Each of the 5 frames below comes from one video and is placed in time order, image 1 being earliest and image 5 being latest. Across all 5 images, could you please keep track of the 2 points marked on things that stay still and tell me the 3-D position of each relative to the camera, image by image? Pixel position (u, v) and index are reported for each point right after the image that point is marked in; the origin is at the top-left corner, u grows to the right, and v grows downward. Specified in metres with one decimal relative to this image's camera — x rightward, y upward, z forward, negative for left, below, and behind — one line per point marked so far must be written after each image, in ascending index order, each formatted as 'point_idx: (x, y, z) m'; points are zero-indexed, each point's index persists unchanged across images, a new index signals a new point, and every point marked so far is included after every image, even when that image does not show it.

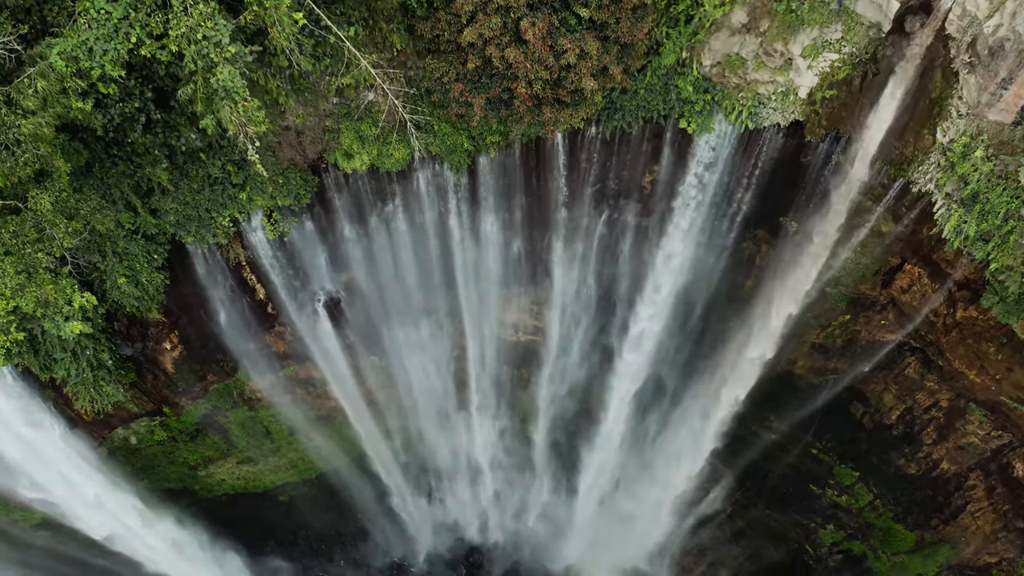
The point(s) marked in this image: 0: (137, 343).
0: (-6.7, -1.0, +10.4) m
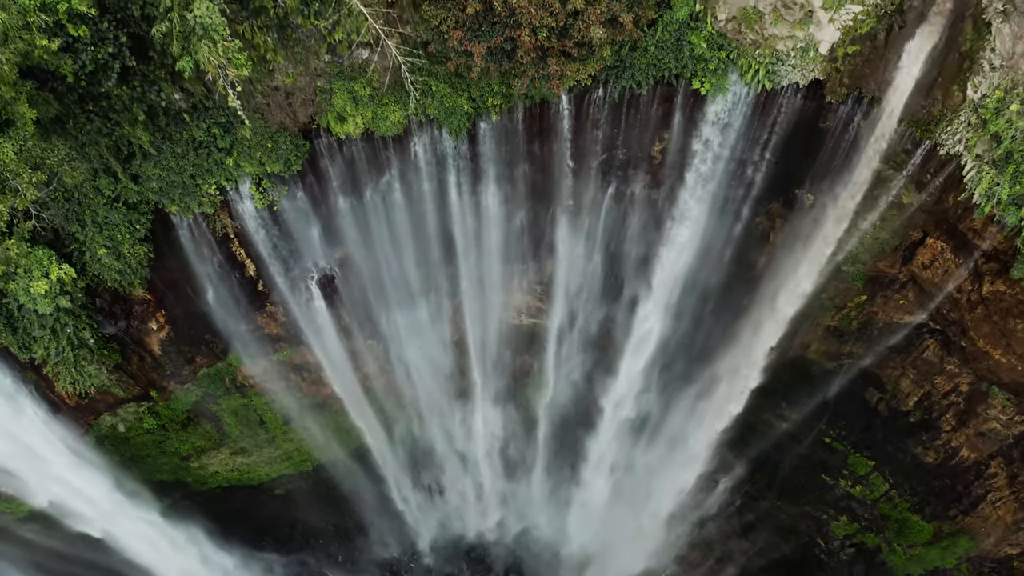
0: (-6.6, -0.6, +9.9) m
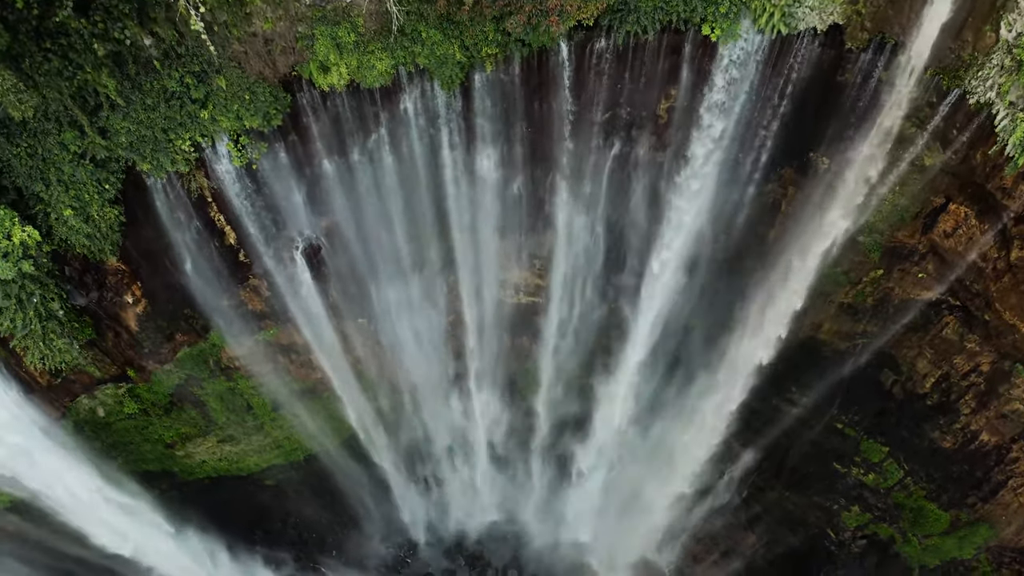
0: (-6.7, -0.1, +9.3) m
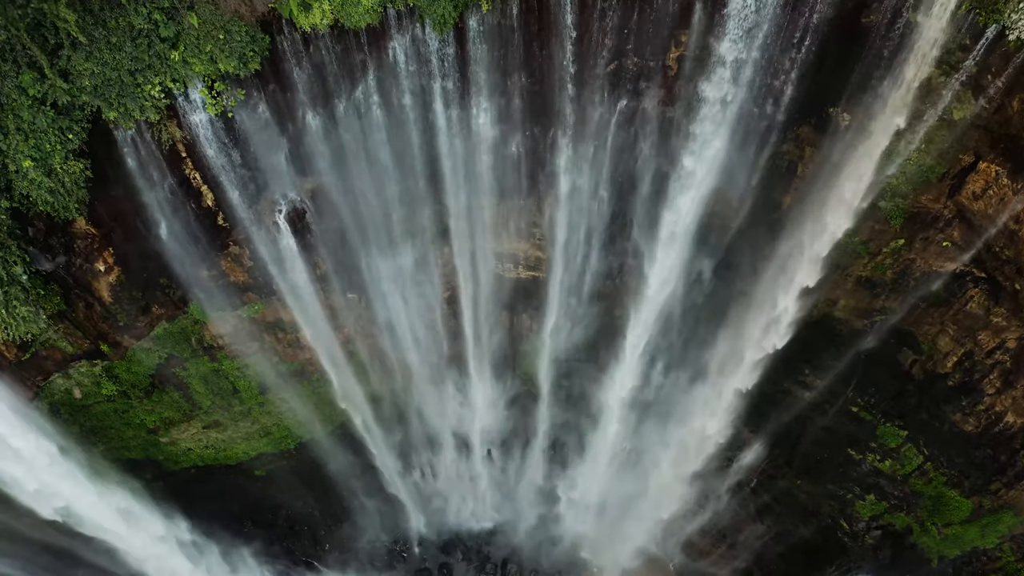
0: (-6.7, +0.4, +8.7) m
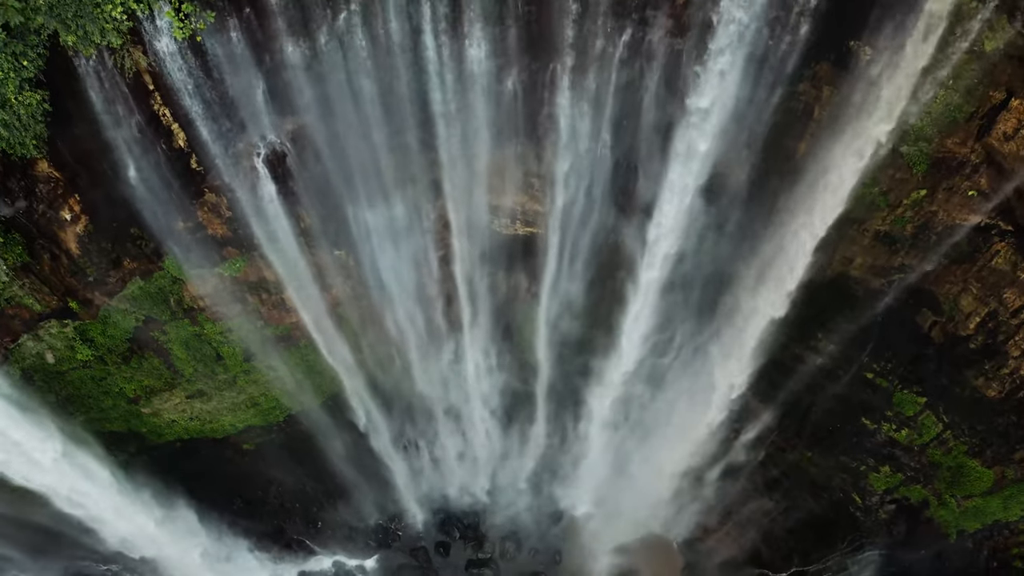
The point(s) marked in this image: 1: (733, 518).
0: (-6.8, +1.1, +8.1) m
1: (+4.5, -4.5, +11.8) m
